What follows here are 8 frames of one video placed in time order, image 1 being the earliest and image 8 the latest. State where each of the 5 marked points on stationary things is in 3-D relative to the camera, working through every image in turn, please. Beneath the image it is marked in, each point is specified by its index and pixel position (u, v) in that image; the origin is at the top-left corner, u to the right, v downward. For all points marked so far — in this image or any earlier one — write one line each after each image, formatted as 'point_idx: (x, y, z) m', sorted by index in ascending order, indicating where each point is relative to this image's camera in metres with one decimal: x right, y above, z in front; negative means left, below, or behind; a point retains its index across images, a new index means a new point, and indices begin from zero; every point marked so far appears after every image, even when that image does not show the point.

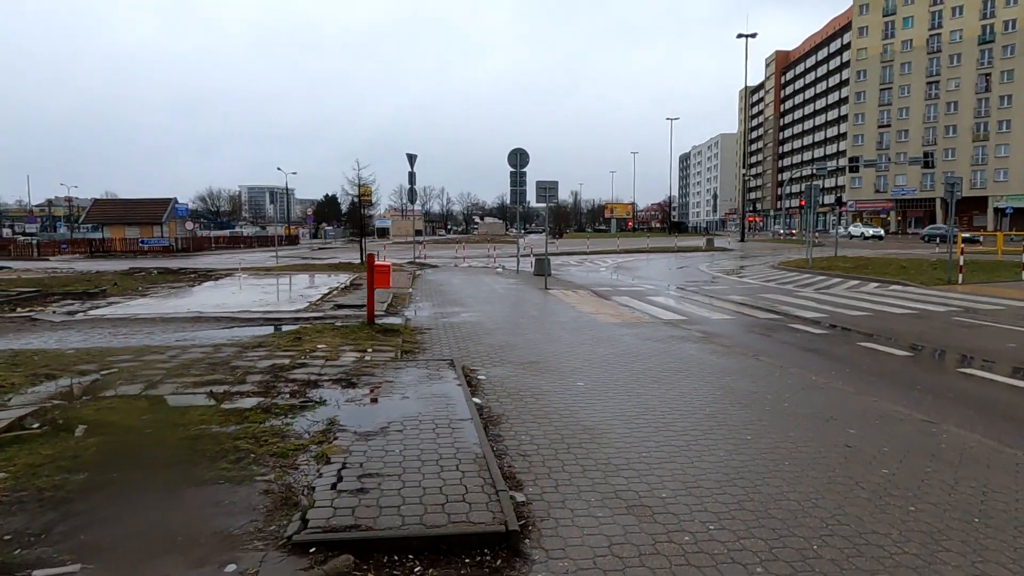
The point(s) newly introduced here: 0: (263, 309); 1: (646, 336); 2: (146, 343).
0: (-4.8, -0.4, +12.8) m
1: (+2.1, -0.8, +10.7) m
2: (-5.0, -0.8, +9.0) m
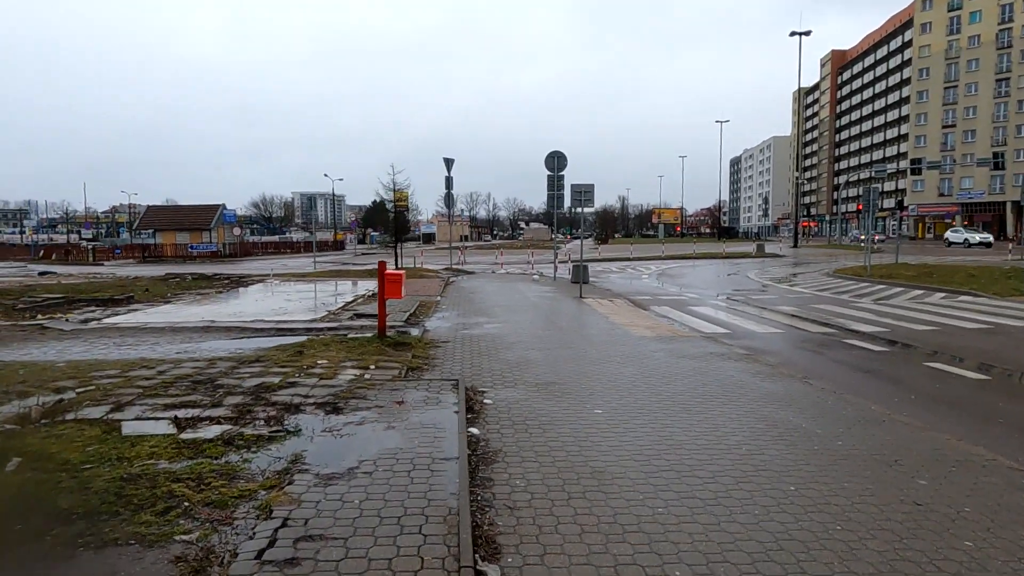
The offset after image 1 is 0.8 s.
0: (-4.3, -0.6, +12.3) m
1: (+2.5, -0.9, +9.7) m
2: (-4.8, -0.9, +8.5) m
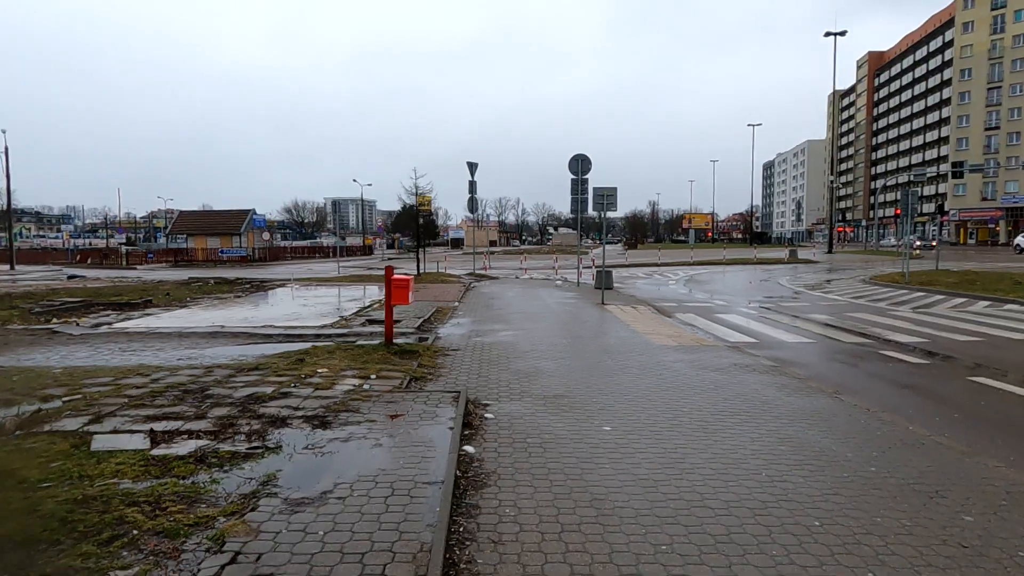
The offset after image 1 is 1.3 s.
0: (-4.0, -0.6, +12.0) m
1: (+2.6, -1.0, +9.1) m
2: (-4.6, -1.0, +8.3) m
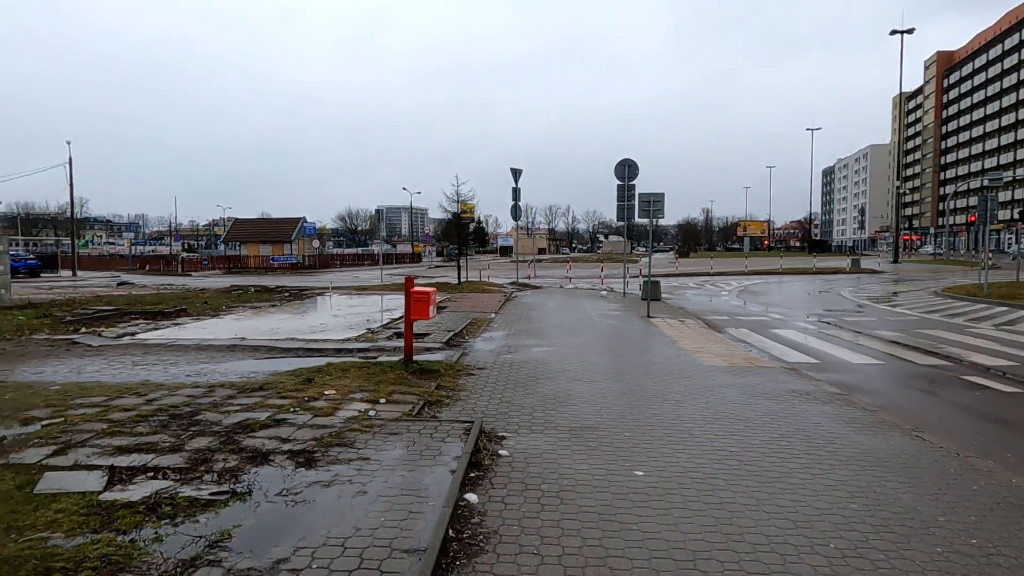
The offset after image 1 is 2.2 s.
0: (-3.4, -0.8, +11.5) m
1: (+3.0, -1.2, +8.1) m
2: (-4.3, -1.1, +7.8) m
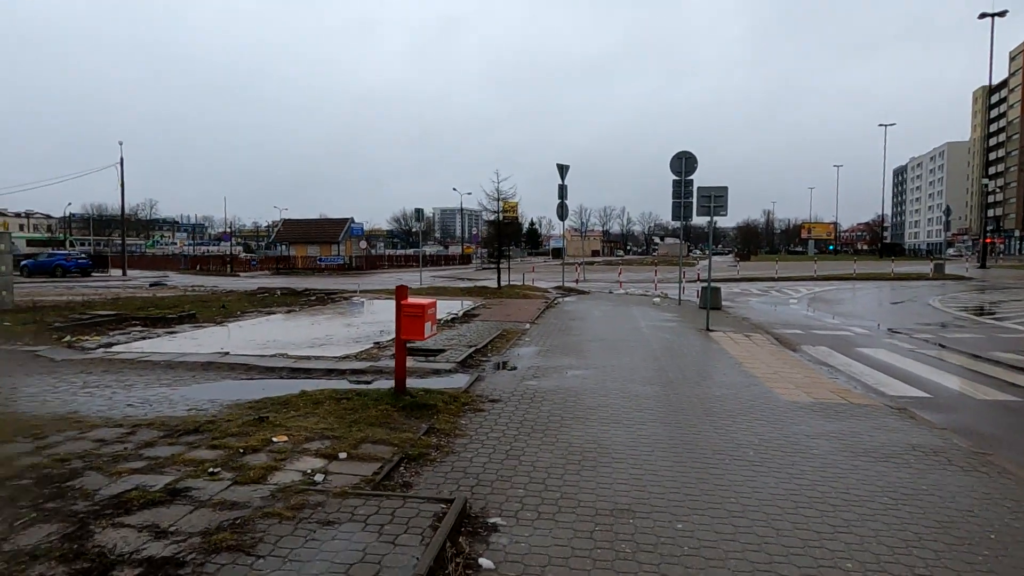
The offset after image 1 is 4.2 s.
0: (-3.0, -0.9, +9.8) m
1: (+3.1, -1.4, +6.0) m
2: (-4.2, -1.2, +6.3) m
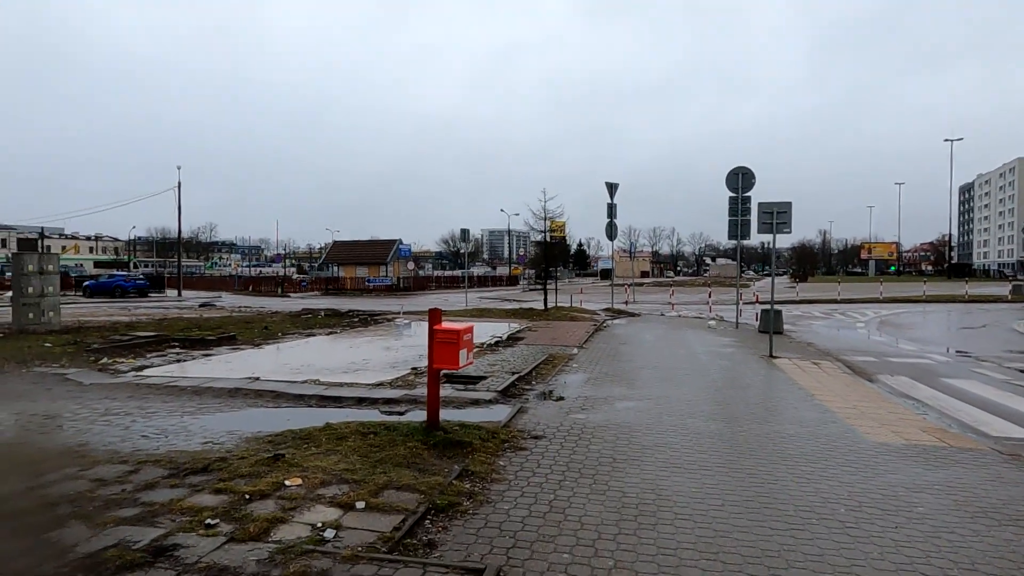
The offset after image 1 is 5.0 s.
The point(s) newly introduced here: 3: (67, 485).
0: (-2.3, -1.2, +9.3) m
1: (+3.5, -1.6, +5.0) m
2: (-3.8, -1.4, +5.8) m
3: (-3.1, -1.4, +4.7) m
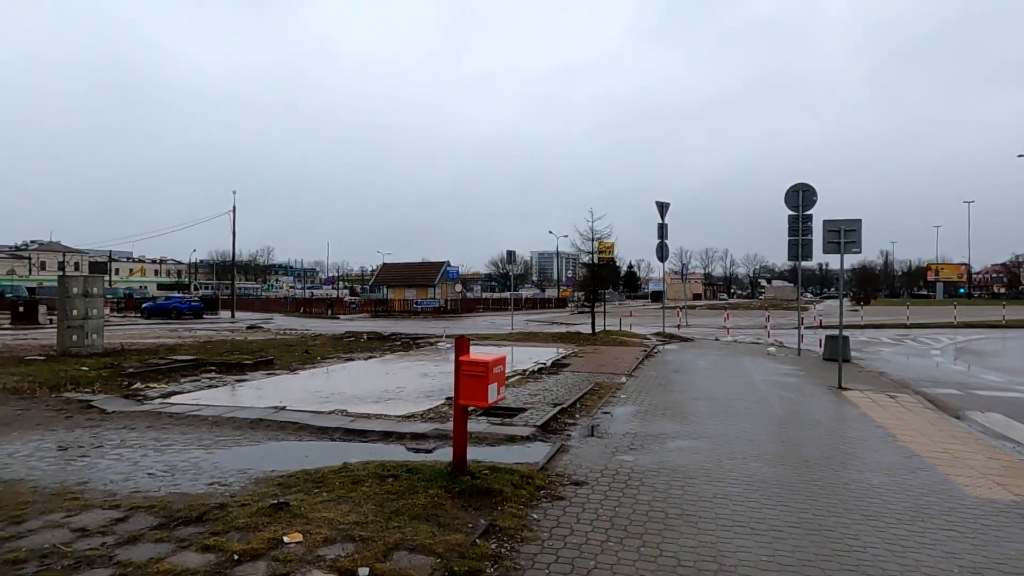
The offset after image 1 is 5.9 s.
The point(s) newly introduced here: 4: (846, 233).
0: (-1.8, -1.6, +8.7) m
1: (+3.7, -1.8, +4.0) m
2: (-3.5, -1.6, +5.4) m
3: (-2.9, -1.5, +4.2) m
4: (+5.8, +0.9, +11.7) m
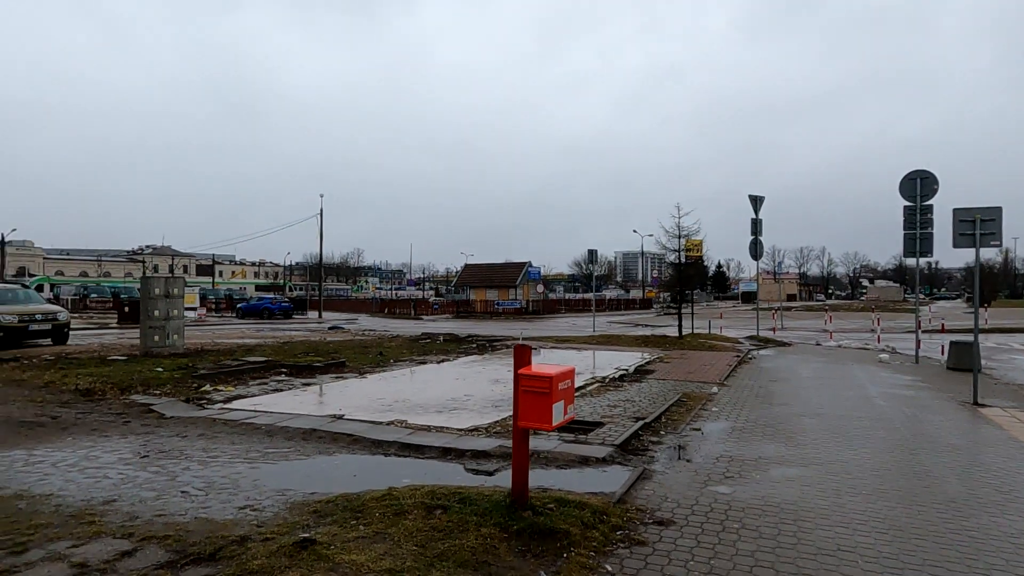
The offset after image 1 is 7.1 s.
0: (-0.9, -1.6, +8.0) m
1: (+3.9, -1.7, +2.7) m
2: (-3.0, -1.6, +4.9) m
3: (-2.5, -1.5, +3.7) m
4: (+7.0, +1.0, +10.0) m
